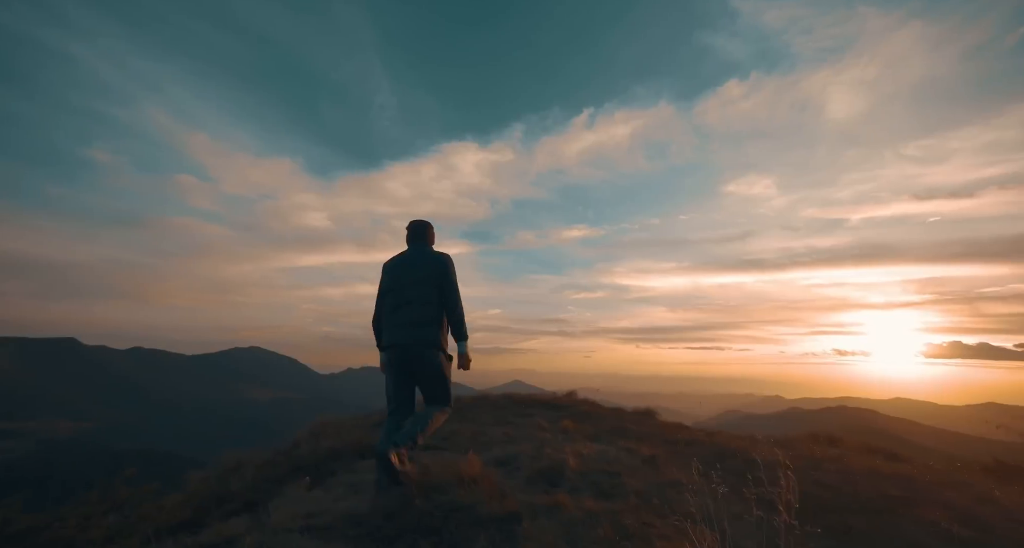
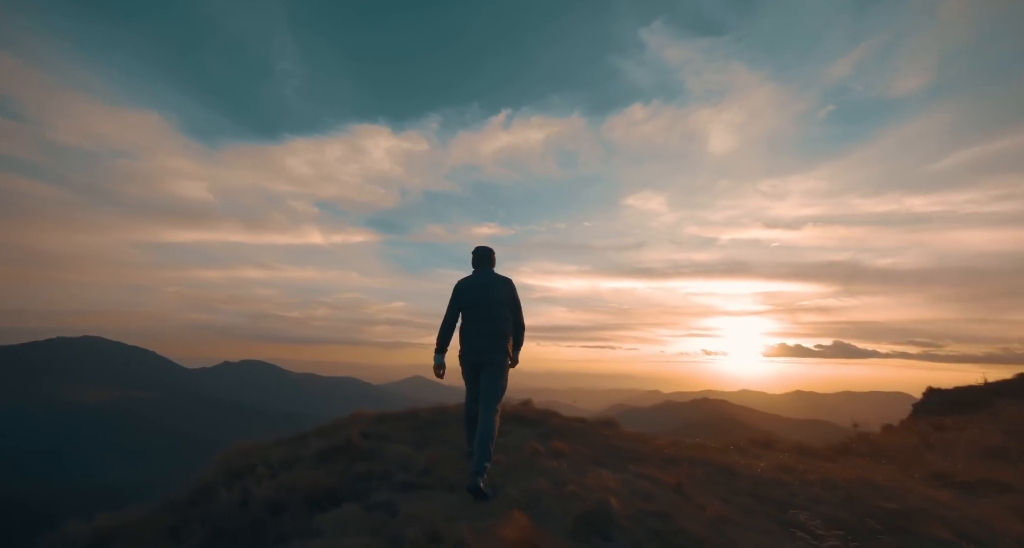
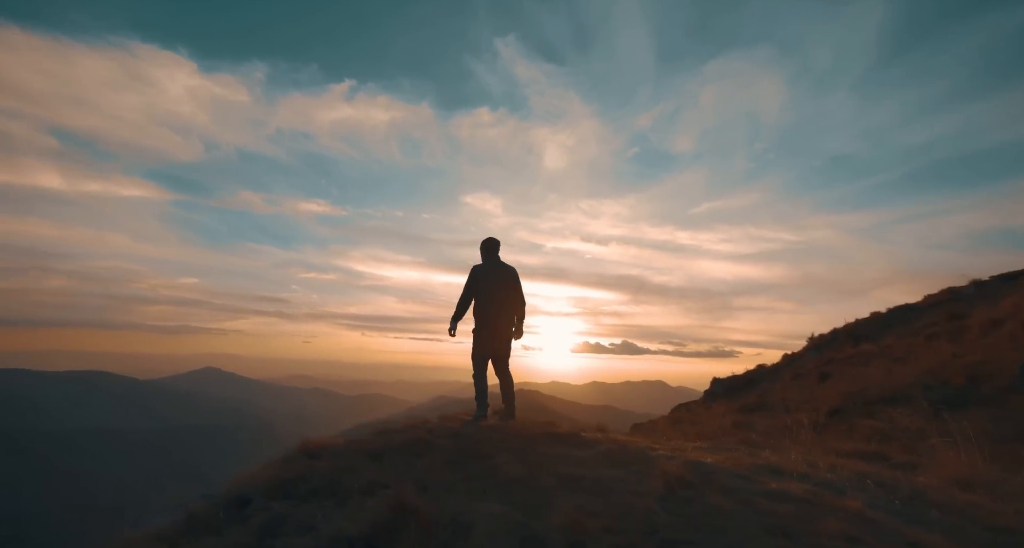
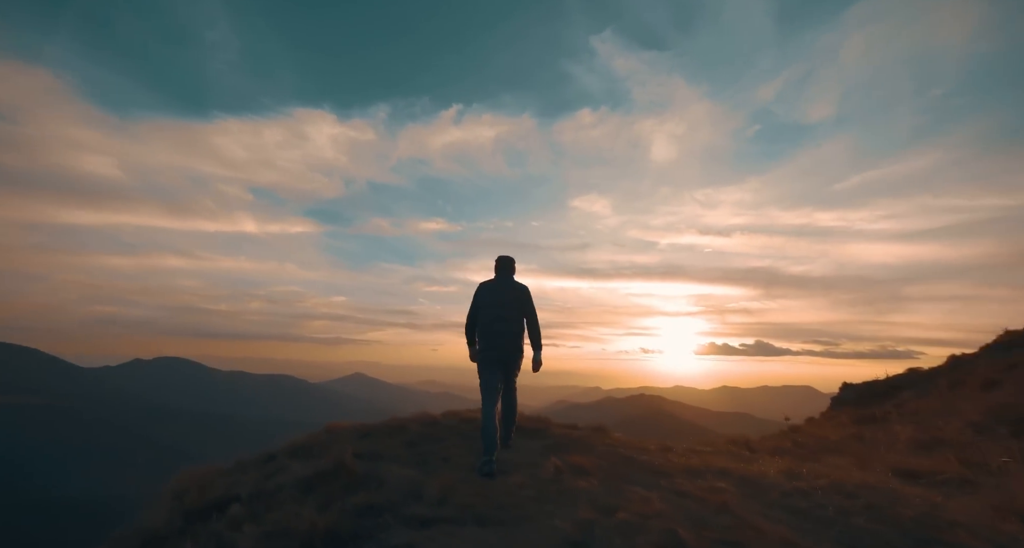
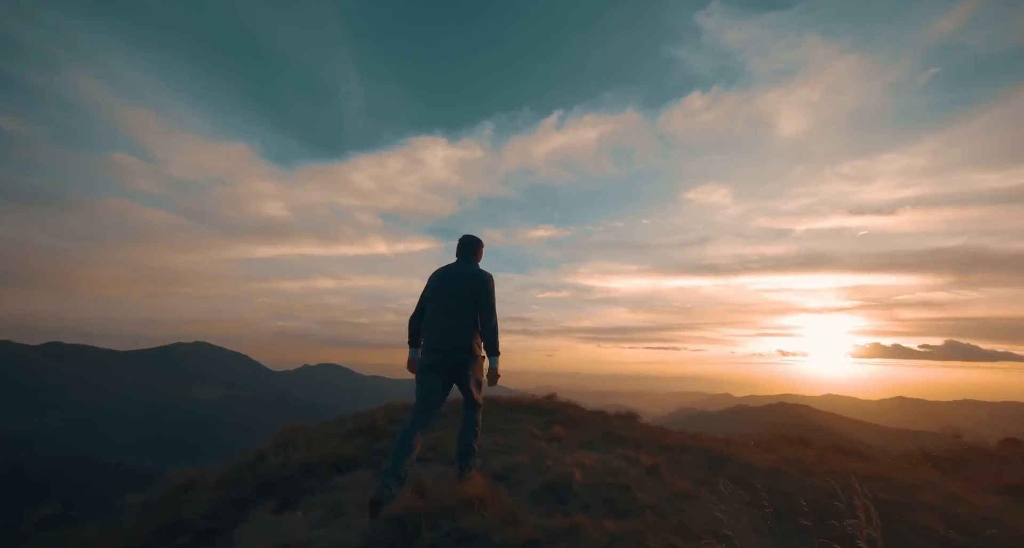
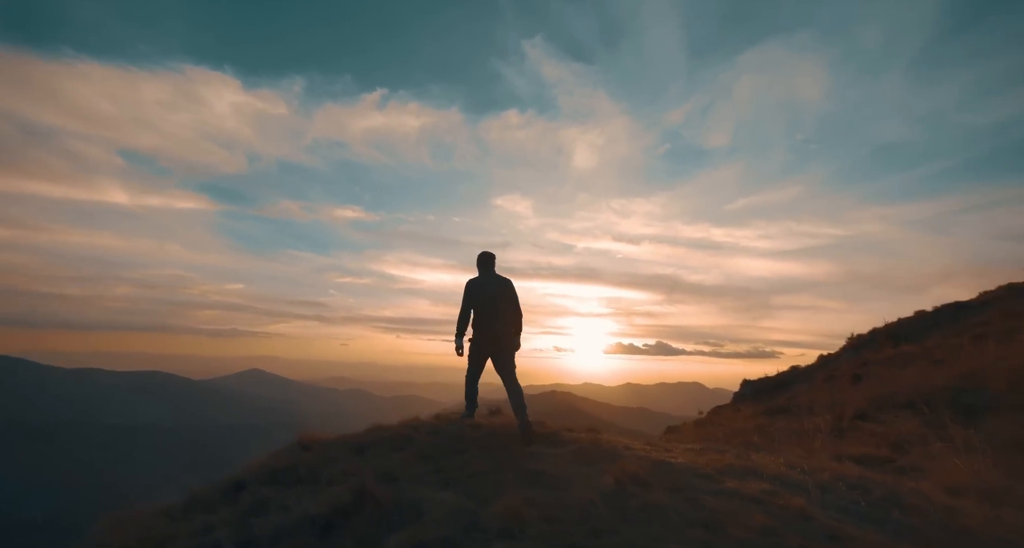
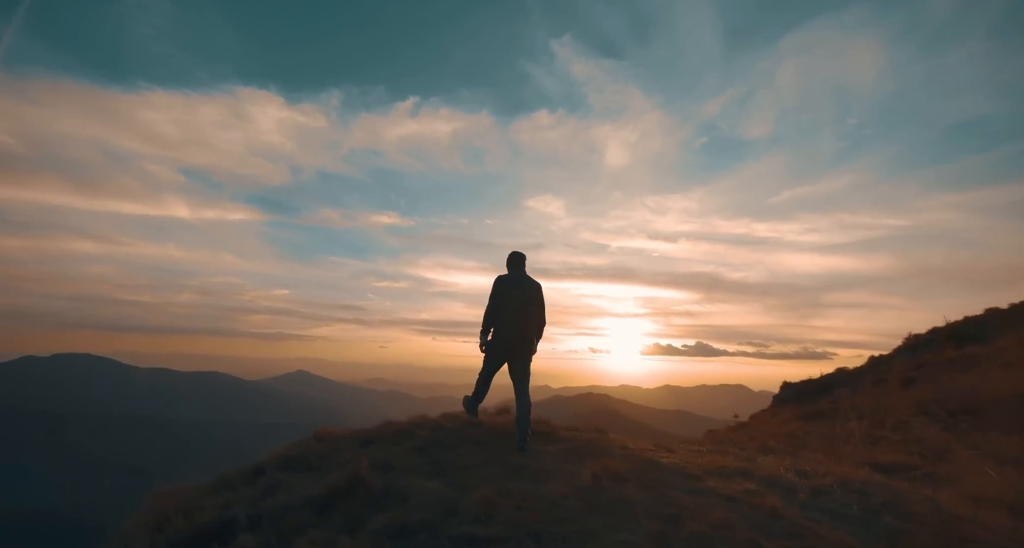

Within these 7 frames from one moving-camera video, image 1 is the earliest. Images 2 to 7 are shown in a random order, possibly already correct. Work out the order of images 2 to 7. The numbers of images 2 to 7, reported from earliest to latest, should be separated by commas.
5, 2, 4, 7, 6, 3
